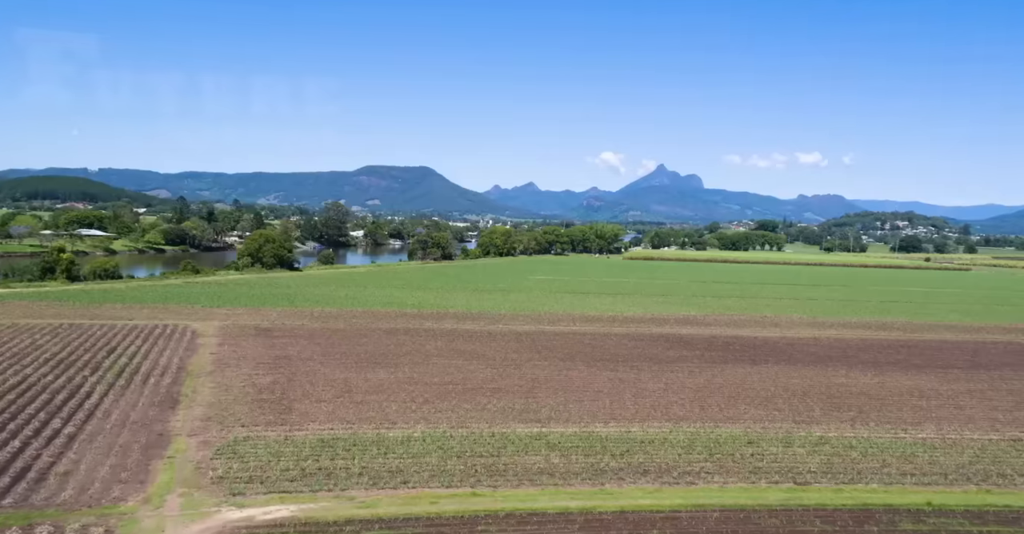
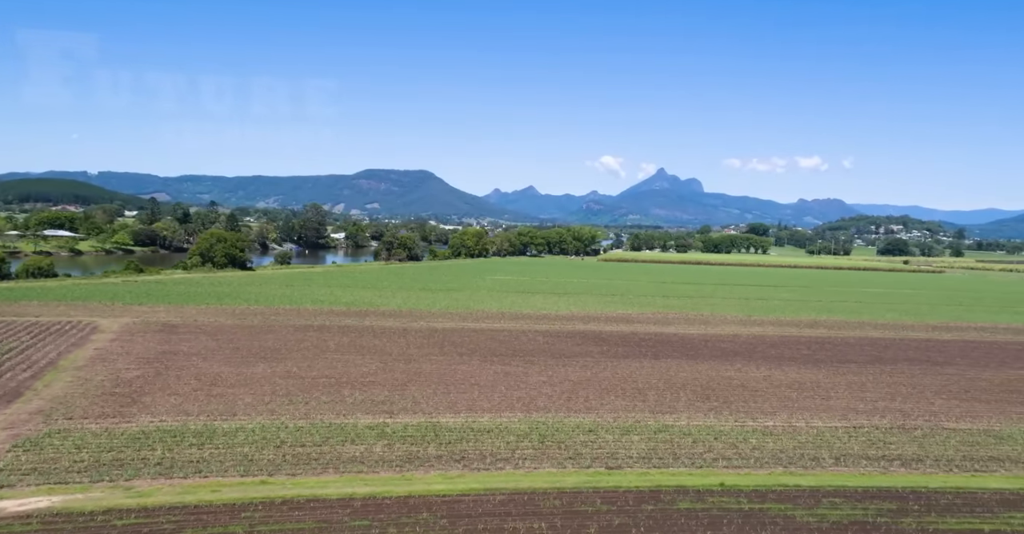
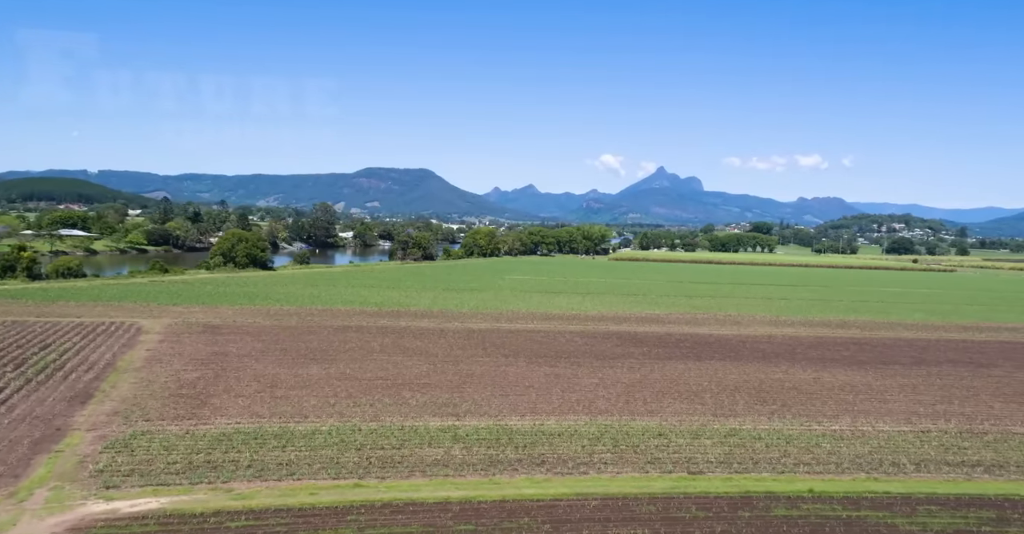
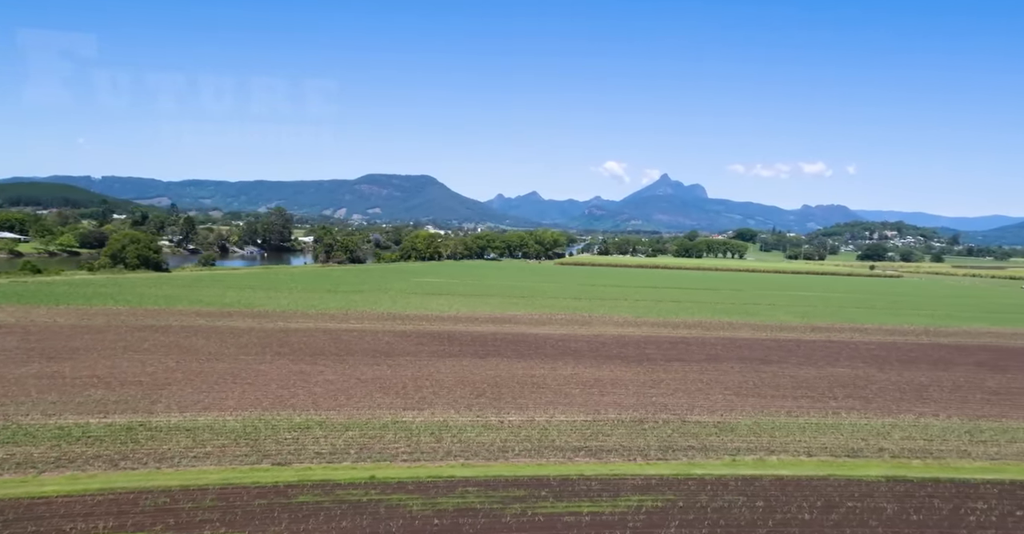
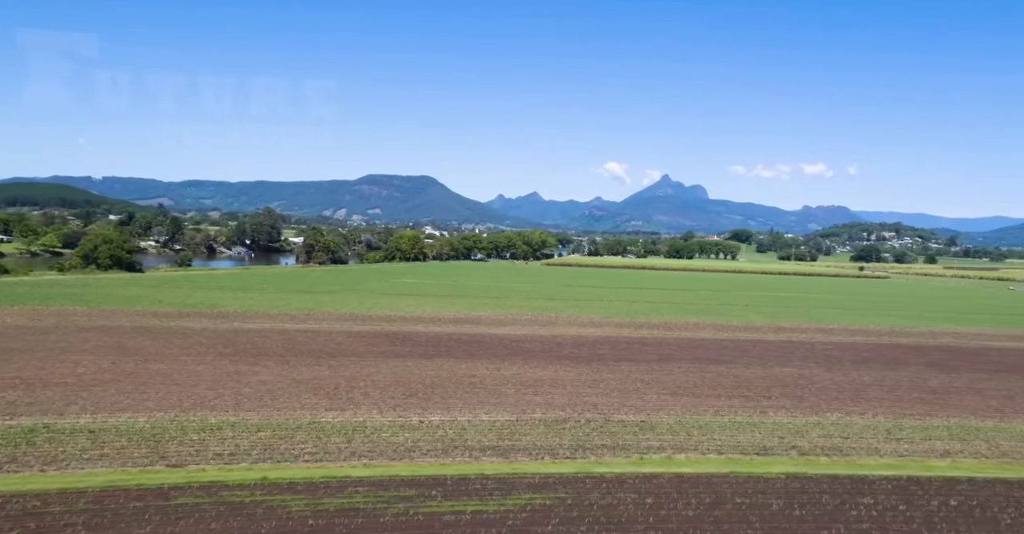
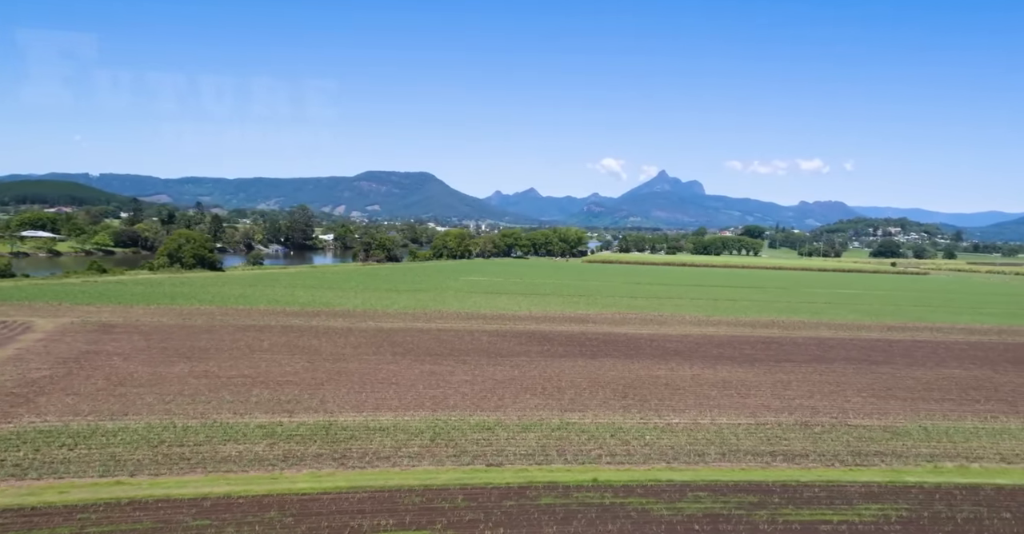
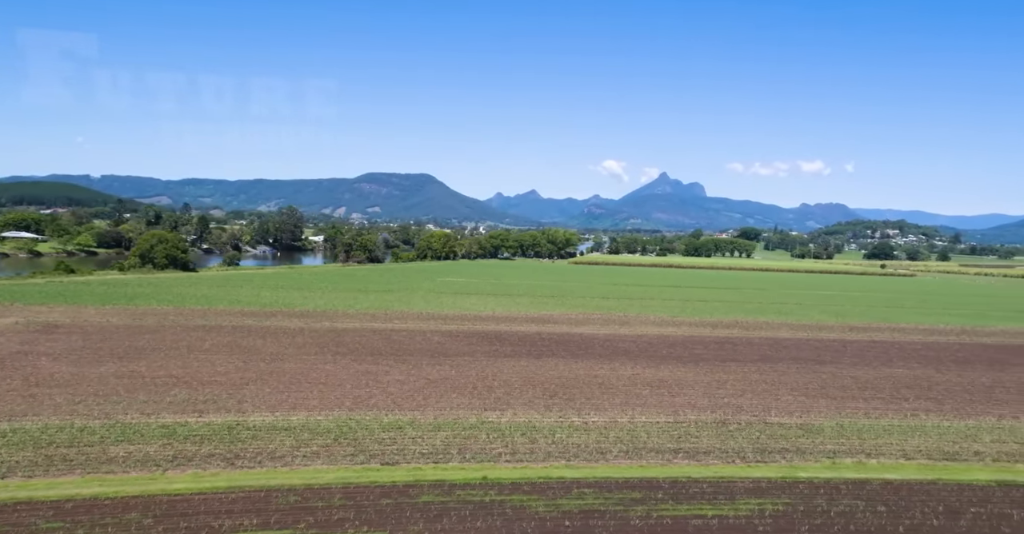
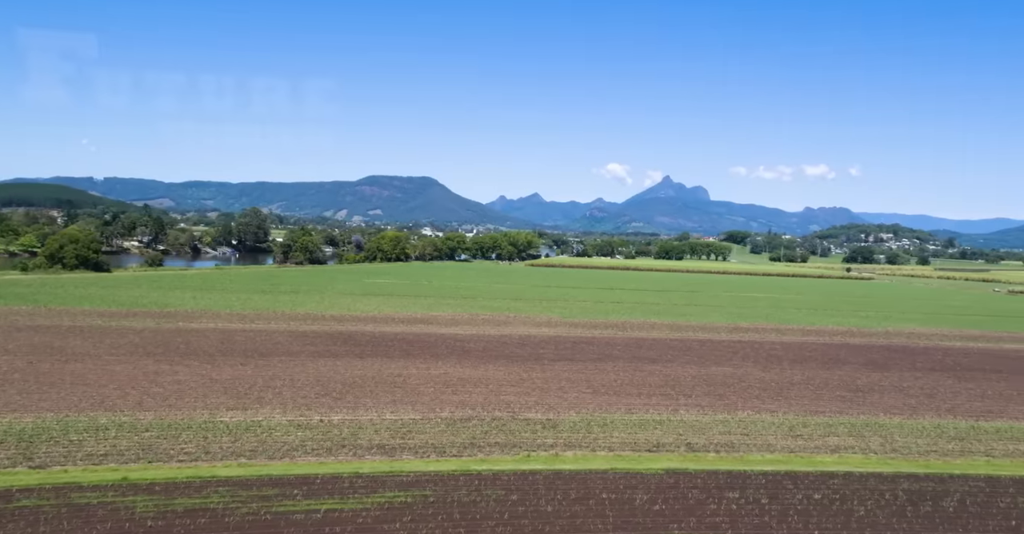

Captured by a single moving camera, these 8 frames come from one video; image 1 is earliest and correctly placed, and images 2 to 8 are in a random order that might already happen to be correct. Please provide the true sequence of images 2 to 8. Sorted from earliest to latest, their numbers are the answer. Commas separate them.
3, 2, 6, 7, 4, 5, 8
